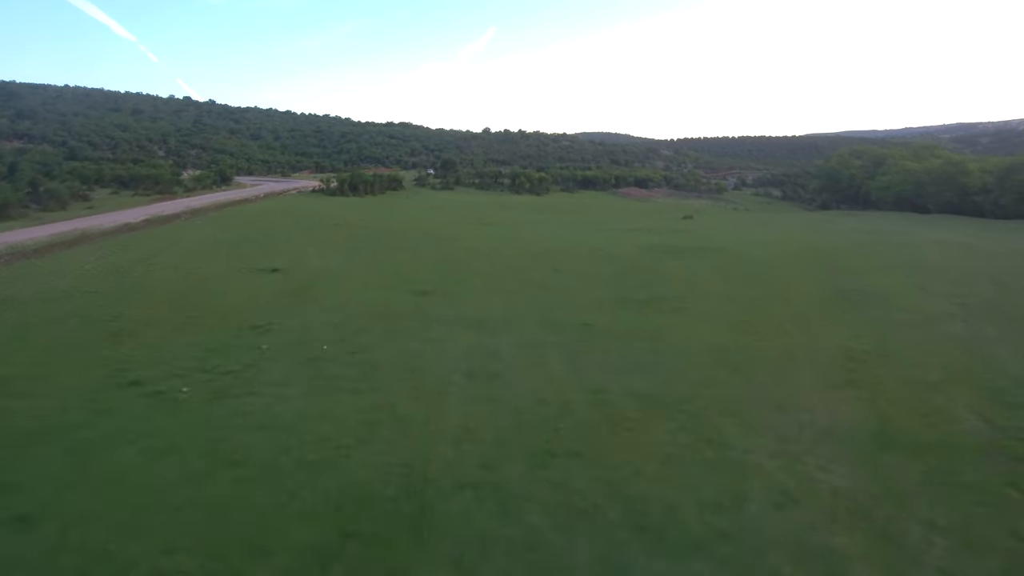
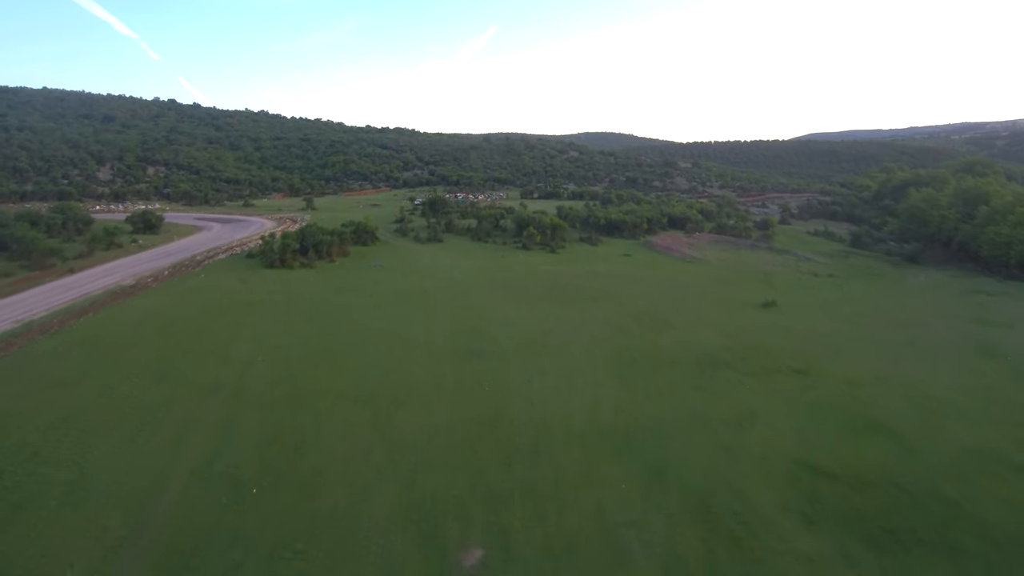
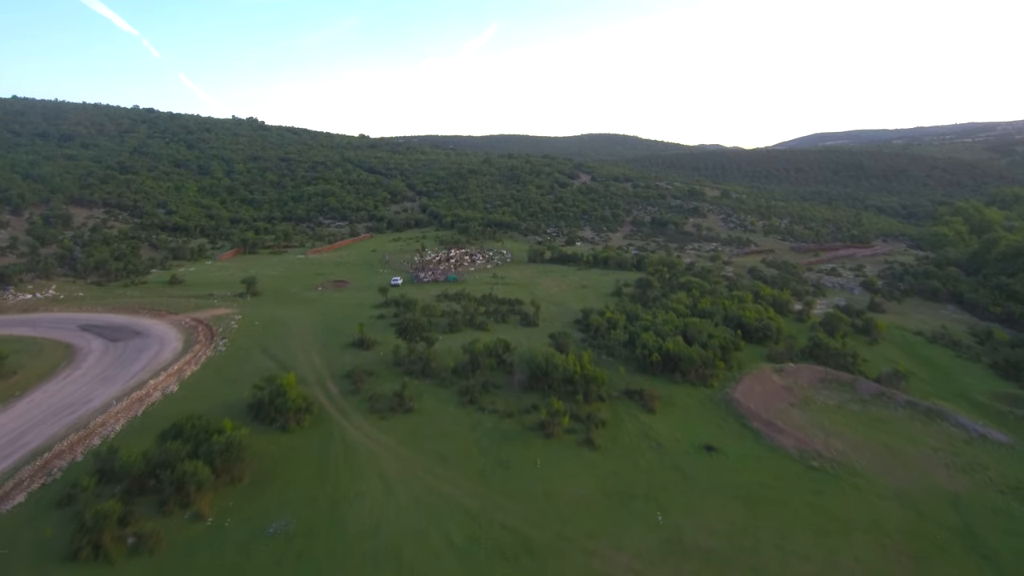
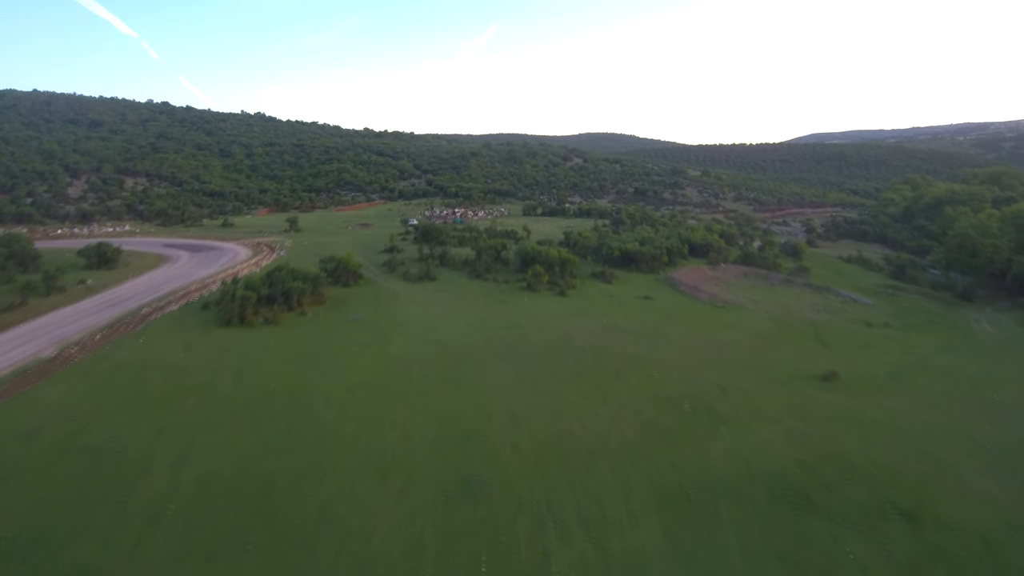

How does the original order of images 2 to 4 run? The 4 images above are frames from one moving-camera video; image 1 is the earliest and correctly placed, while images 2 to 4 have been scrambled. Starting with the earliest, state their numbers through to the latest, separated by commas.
2, 4, 3
